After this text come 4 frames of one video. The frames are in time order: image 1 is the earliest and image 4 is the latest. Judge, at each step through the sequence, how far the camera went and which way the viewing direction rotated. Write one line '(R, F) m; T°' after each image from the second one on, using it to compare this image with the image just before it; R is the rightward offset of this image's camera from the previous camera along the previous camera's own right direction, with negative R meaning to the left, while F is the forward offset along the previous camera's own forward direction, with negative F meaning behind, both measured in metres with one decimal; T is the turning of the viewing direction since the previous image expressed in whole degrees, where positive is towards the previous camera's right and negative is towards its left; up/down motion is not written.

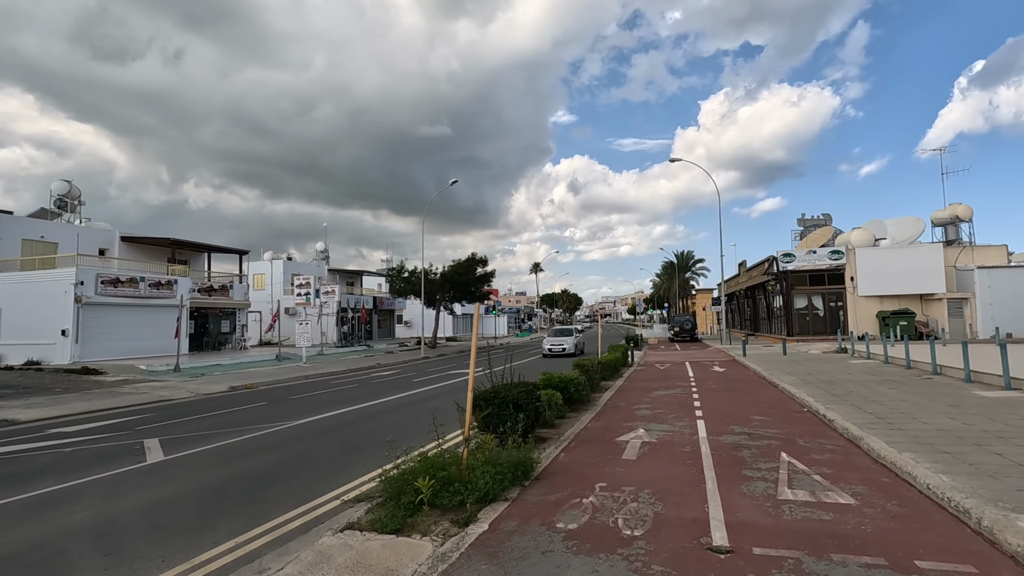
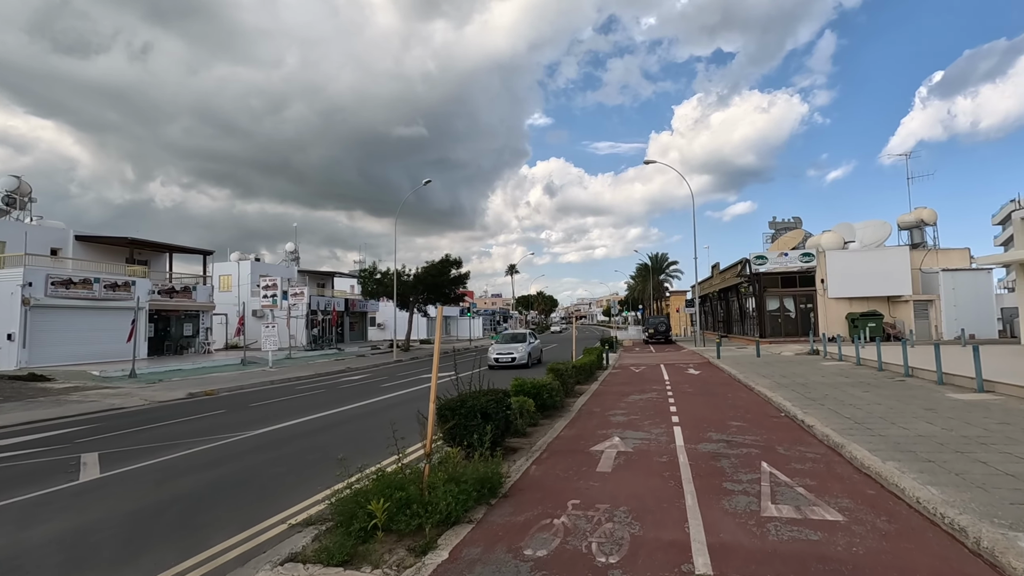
(+0.1, +0.5) m; +3°
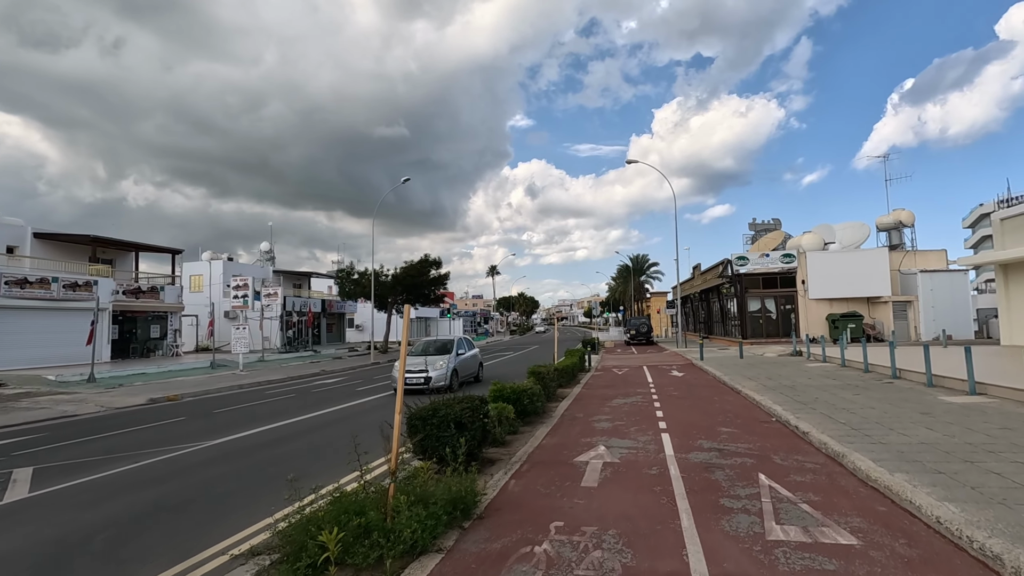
(0.0, +0.6) m; +2°
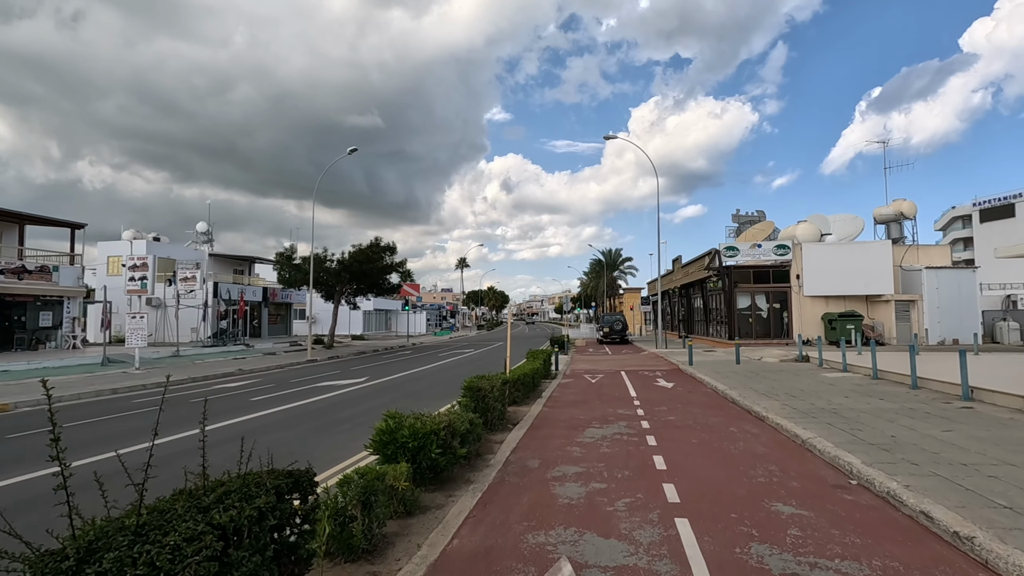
(+0.7, +4.1) m; +3°
